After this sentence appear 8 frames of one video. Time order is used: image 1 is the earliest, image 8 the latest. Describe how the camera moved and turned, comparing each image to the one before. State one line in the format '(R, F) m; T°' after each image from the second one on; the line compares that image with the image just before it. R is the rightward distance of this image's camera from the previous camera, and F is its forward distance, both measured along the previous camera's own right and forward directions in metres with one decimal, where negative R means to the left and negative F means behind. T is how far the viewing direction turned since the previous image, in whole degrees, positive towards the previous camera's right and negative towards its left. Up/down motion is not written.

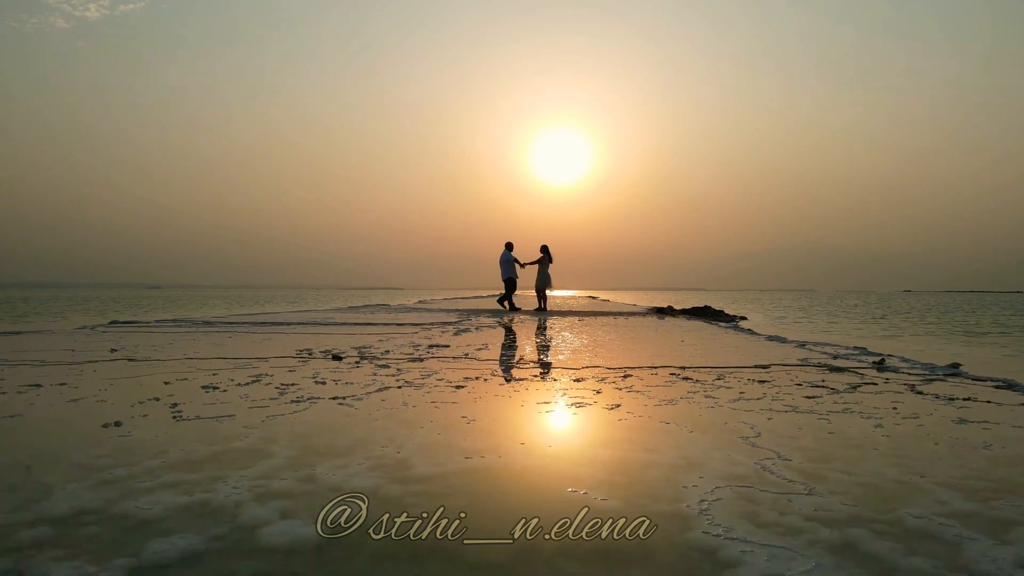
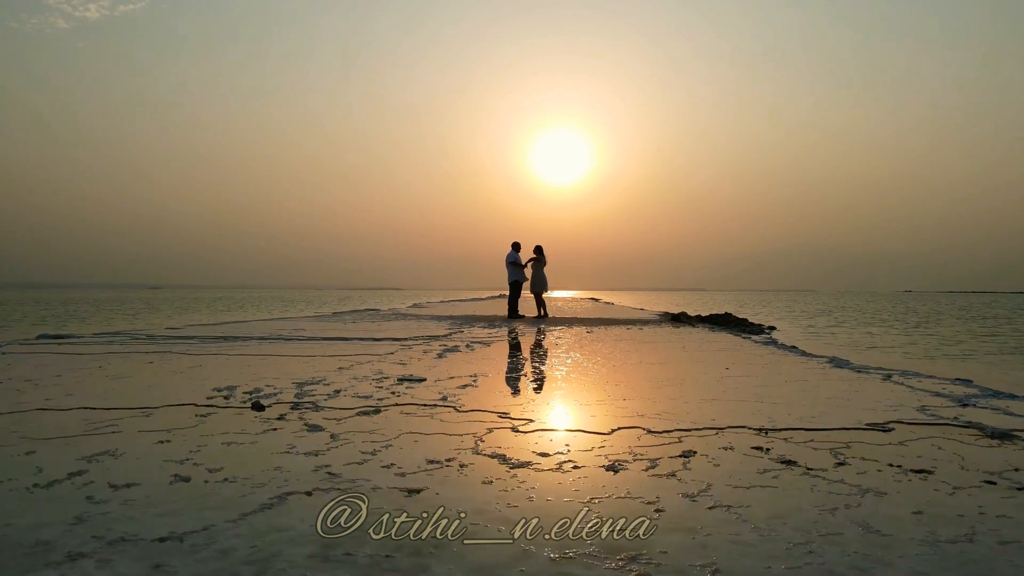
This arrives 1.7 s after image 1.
(0.0, +0.5) m; 0°
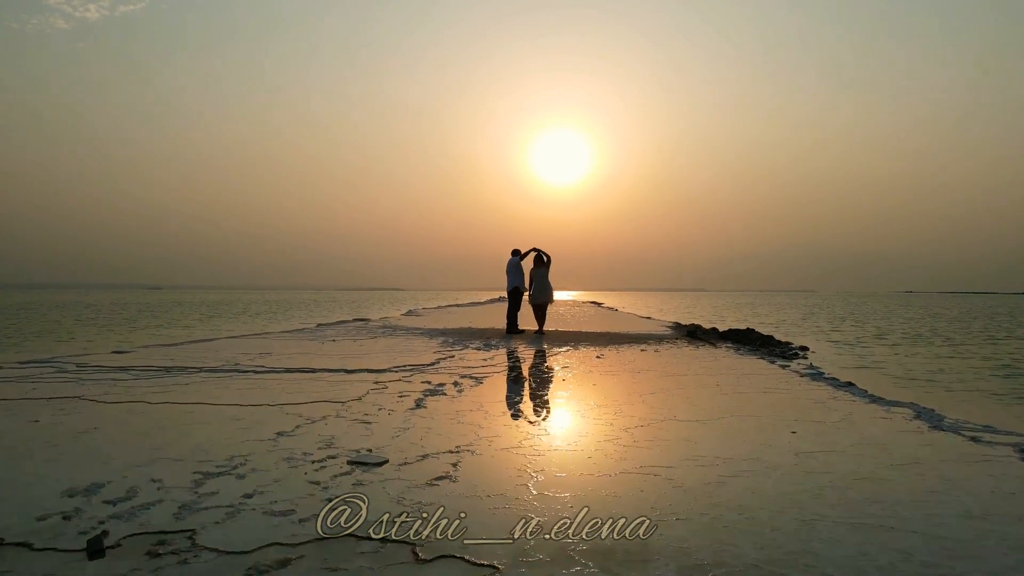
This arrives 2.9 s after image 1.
(+0.1, +1.1) m; 0°
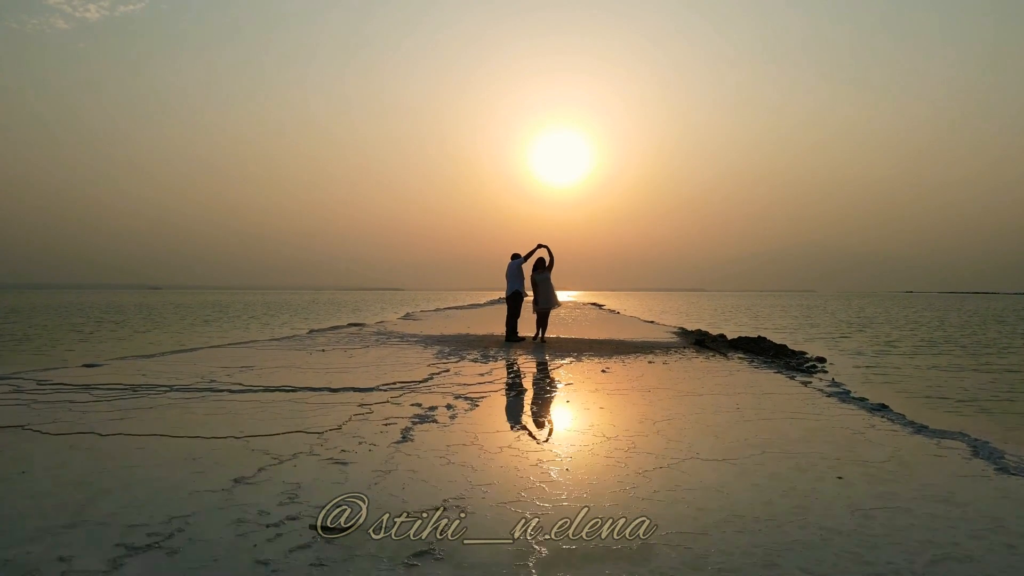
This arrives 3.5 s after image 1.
(0.0, +0.6) m; 0°
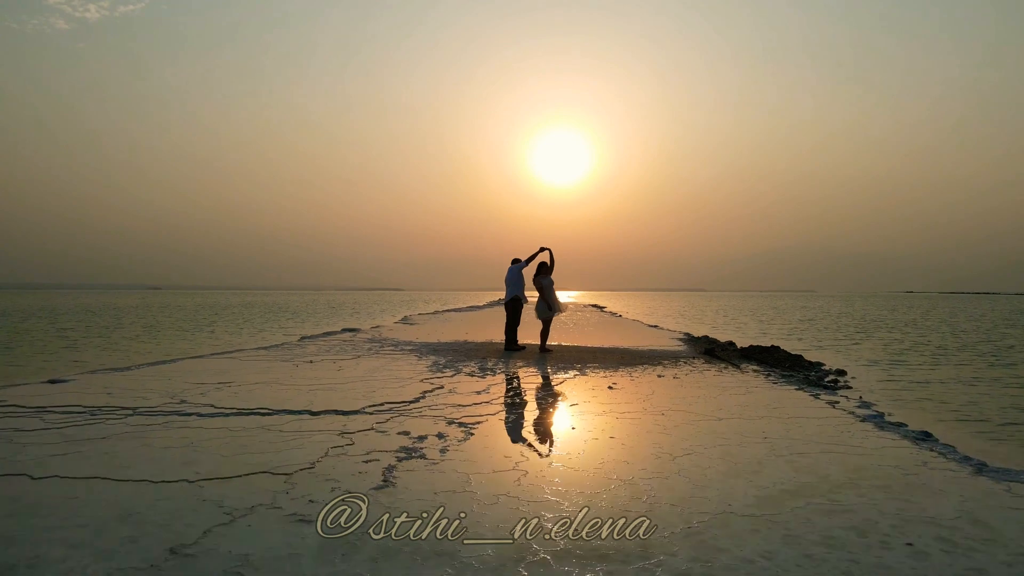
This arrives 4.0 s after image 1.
(0.0, +0.7) m; 0°
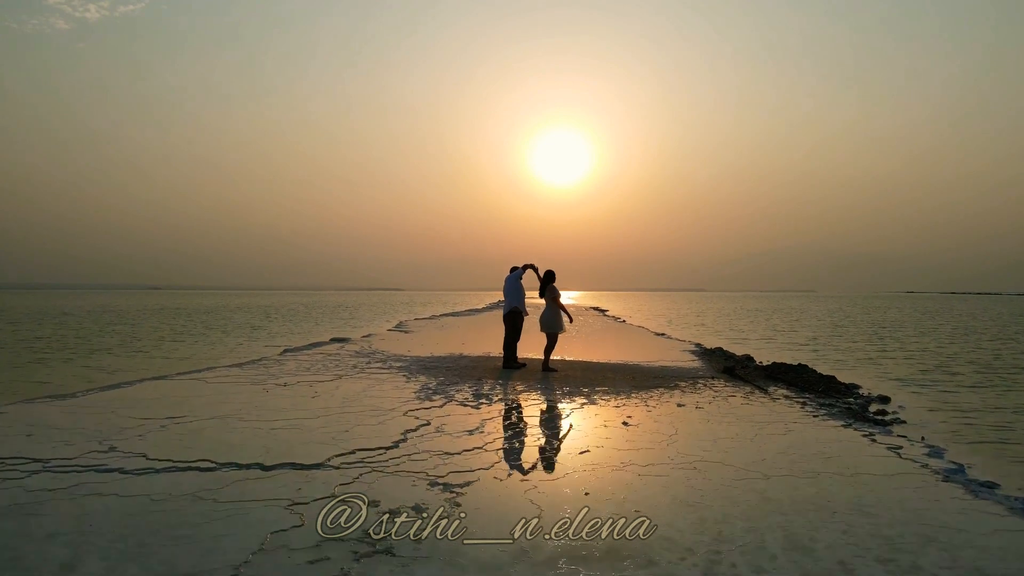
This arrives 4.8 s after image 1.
(0.0, +1.2) m; 0°
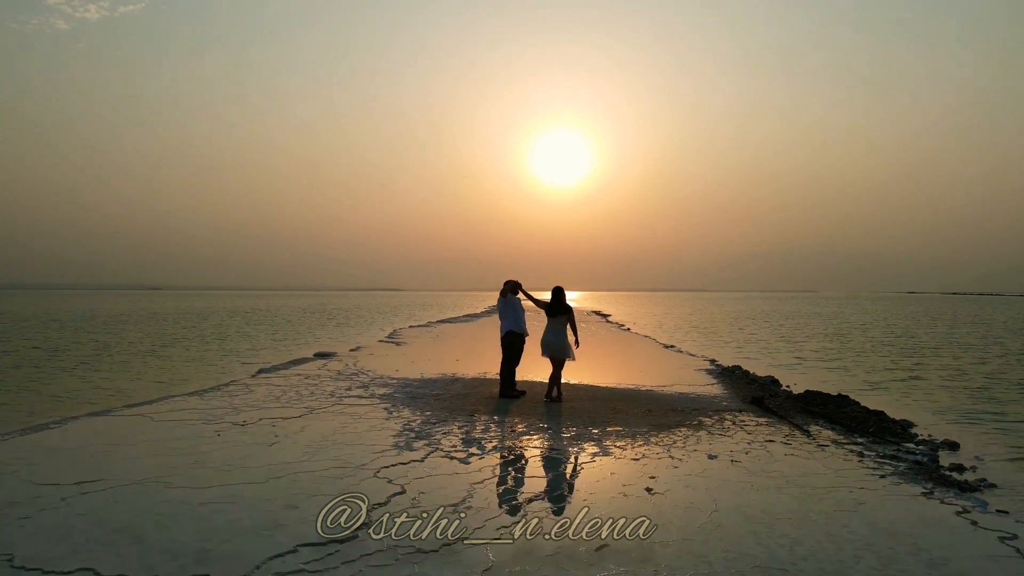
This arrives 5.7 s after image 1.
(0.0, +1.4) m; 0°
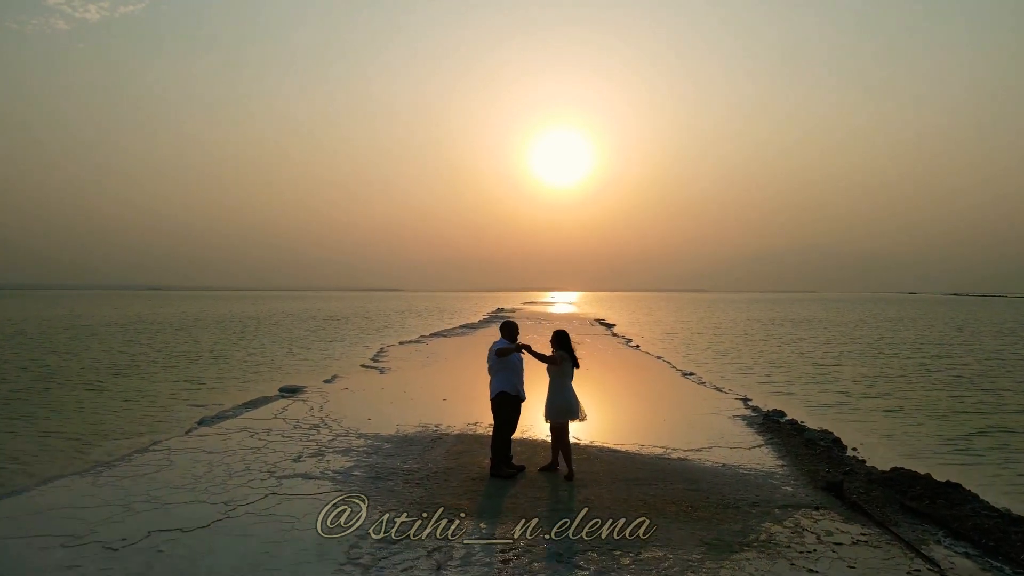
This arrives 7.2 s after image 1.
(+0.1, +2.5) m; 0°
